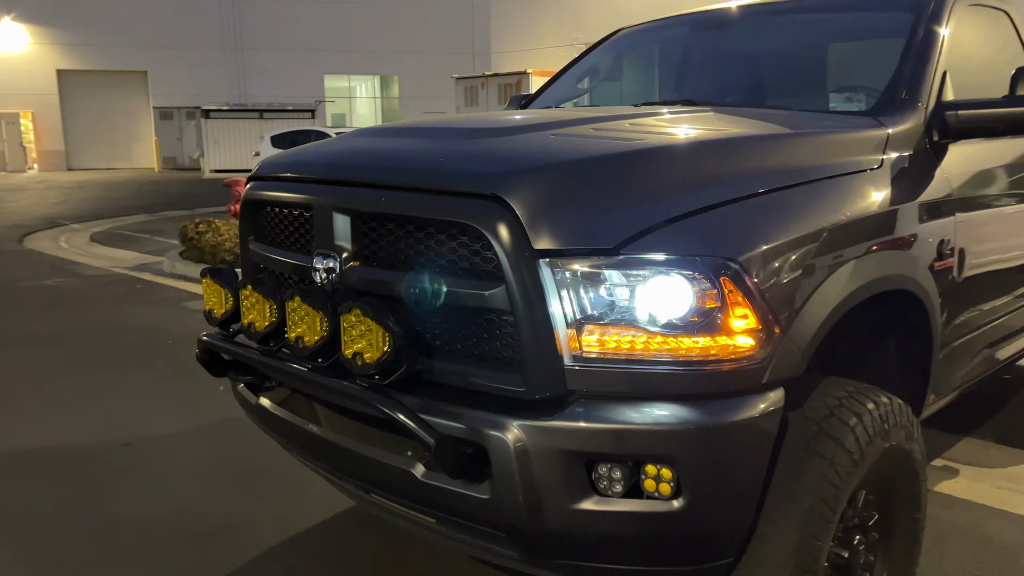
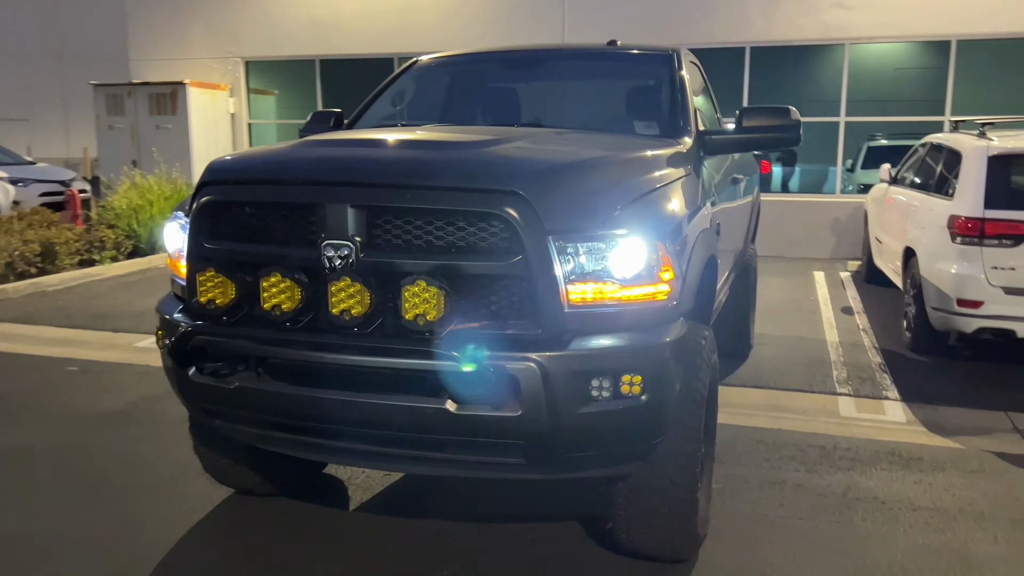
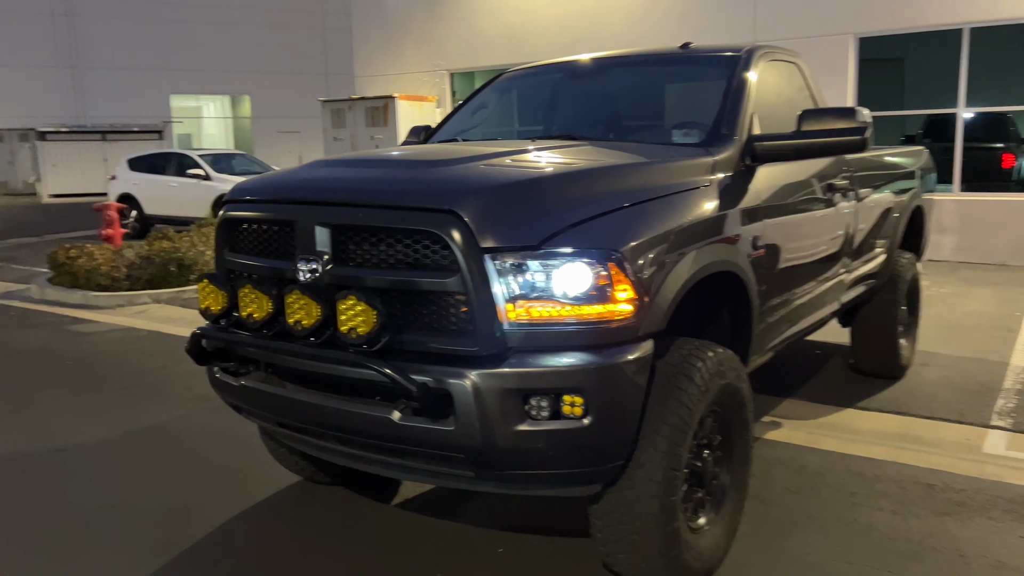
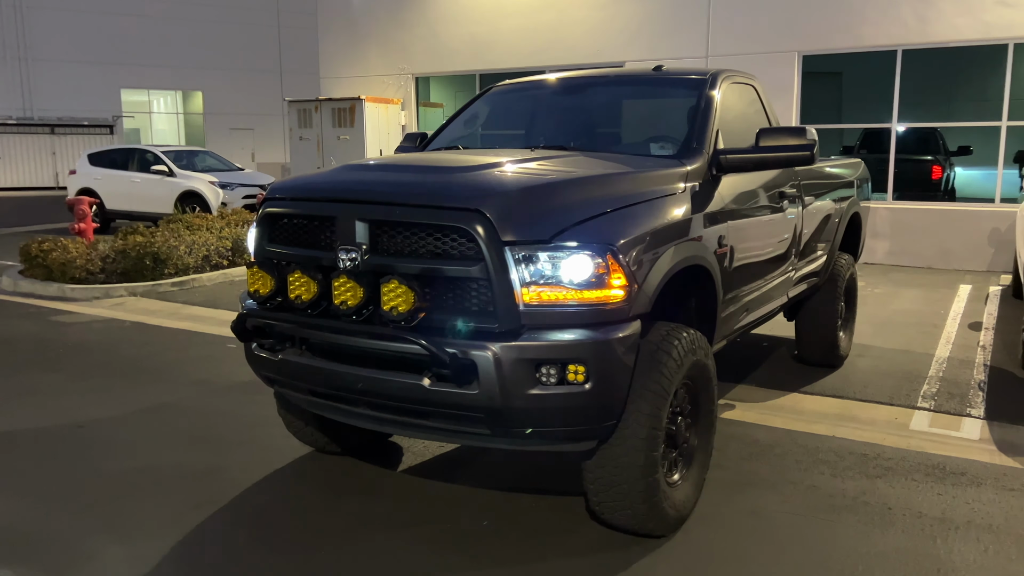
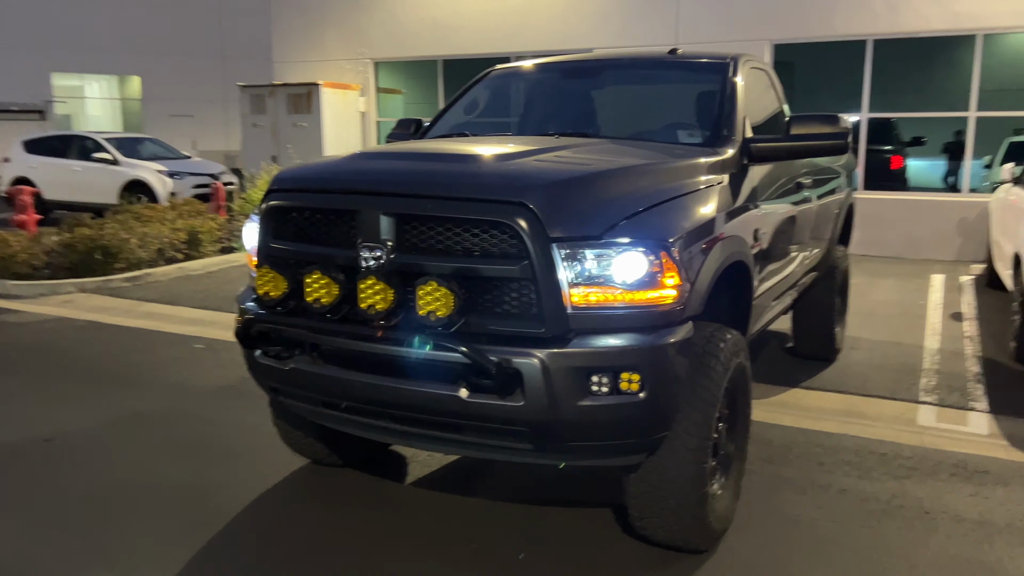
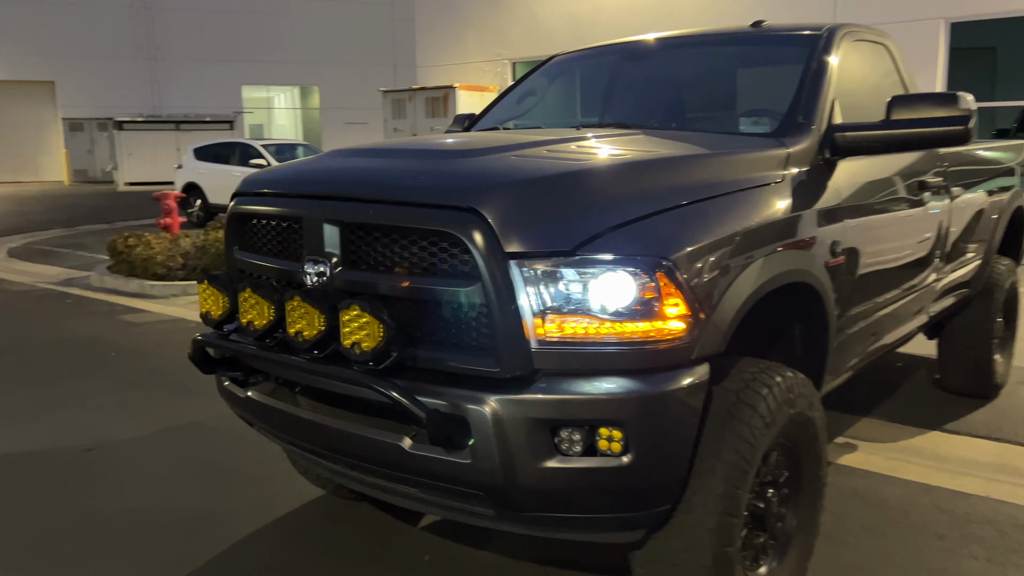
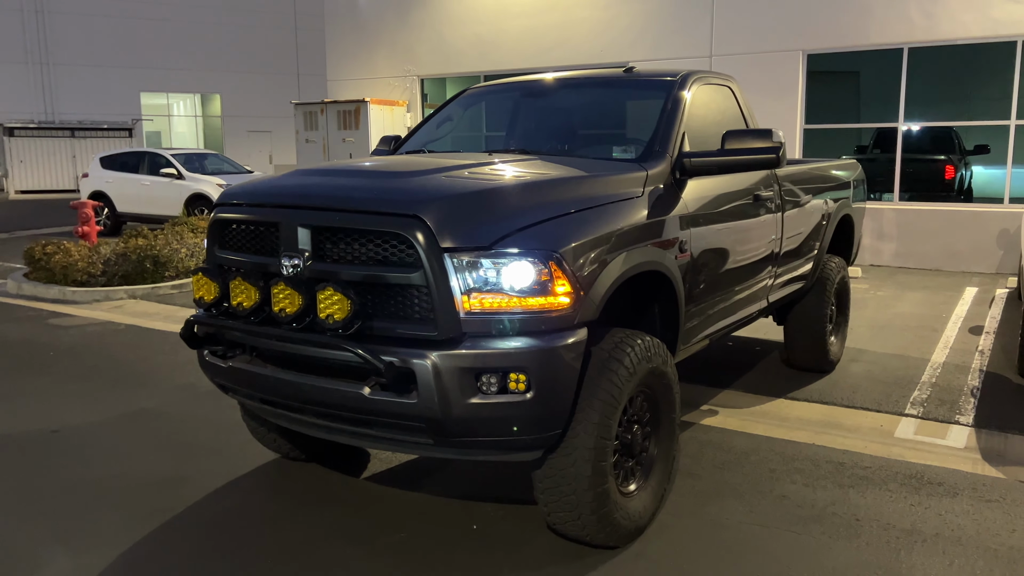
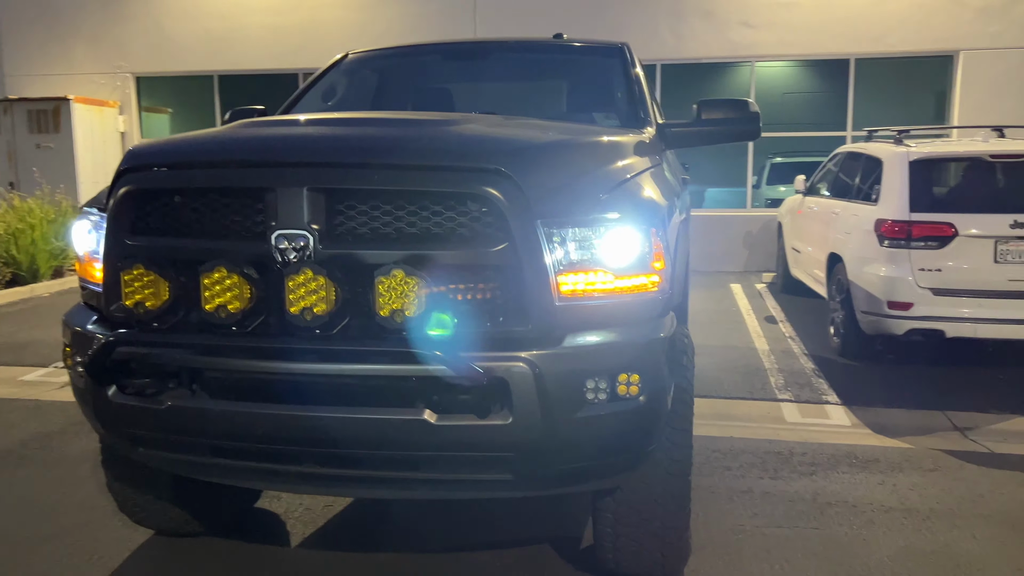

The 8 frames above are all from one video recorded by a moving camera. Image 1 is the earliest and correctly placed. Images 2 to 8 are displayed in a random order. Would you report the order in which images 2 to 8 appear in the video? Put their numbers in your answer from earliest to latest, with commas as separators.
6, 3, 7, 4, 5, 2, 8
